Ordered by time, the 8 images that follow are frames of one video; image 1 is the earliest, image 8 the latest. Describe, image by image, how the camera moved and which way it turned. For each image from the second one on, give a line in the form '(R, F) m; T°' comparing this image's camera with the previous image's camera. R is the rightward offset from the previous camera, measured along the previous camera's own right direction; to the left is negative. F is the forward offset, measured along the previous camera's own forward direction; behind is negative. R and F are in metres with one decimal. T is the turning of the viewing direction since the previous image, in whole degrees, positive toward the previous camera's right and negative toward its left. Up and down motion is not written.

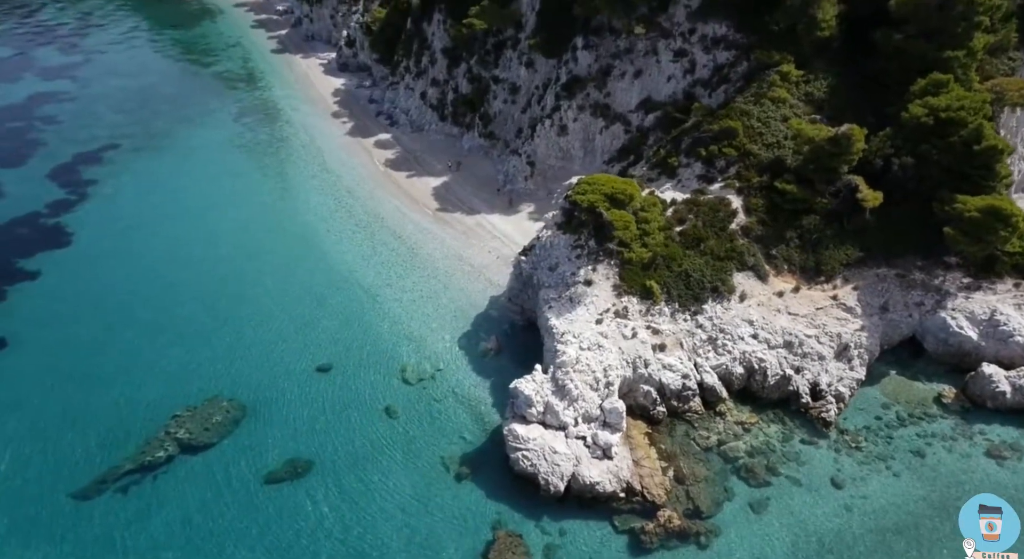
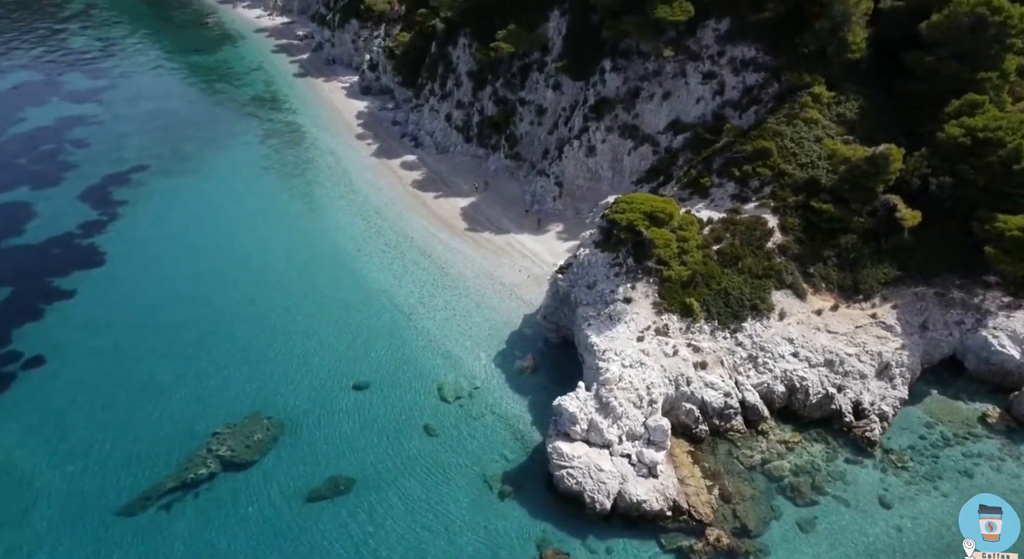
(-1.4, -0.2) m; 0°
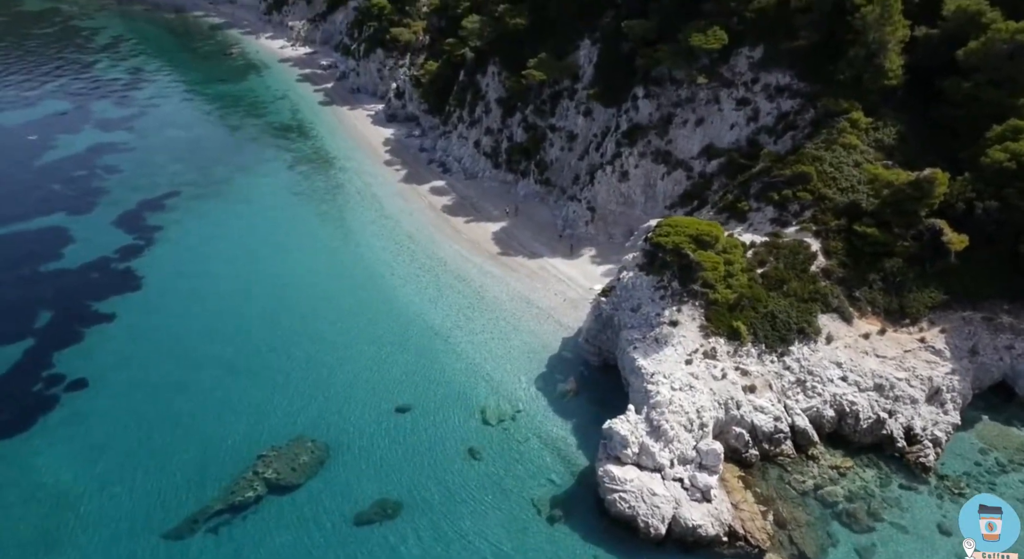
(-1.6, -0.1) m; -1°
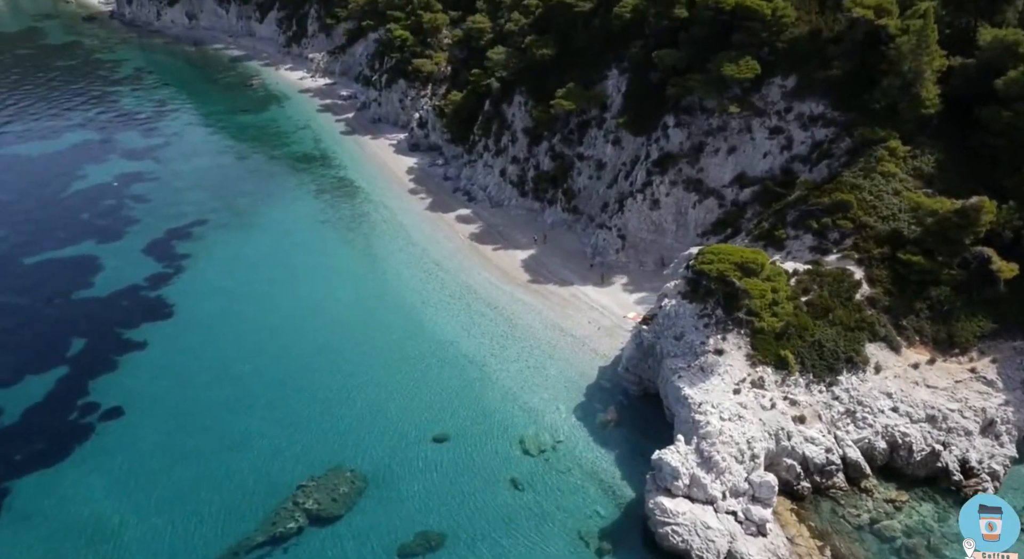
(-1.5, +0.1) m; 0°
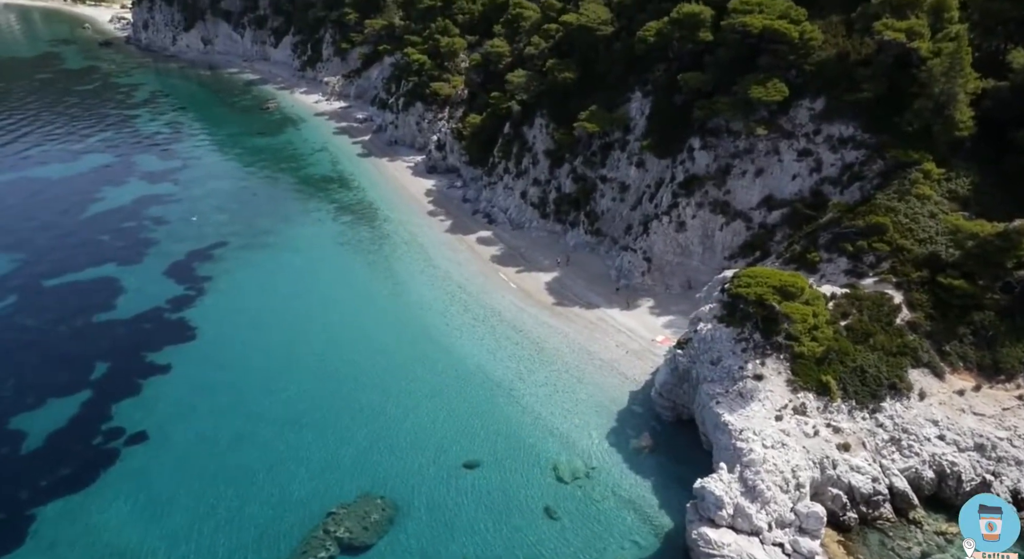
(-1.2, +0.3) m; 0°
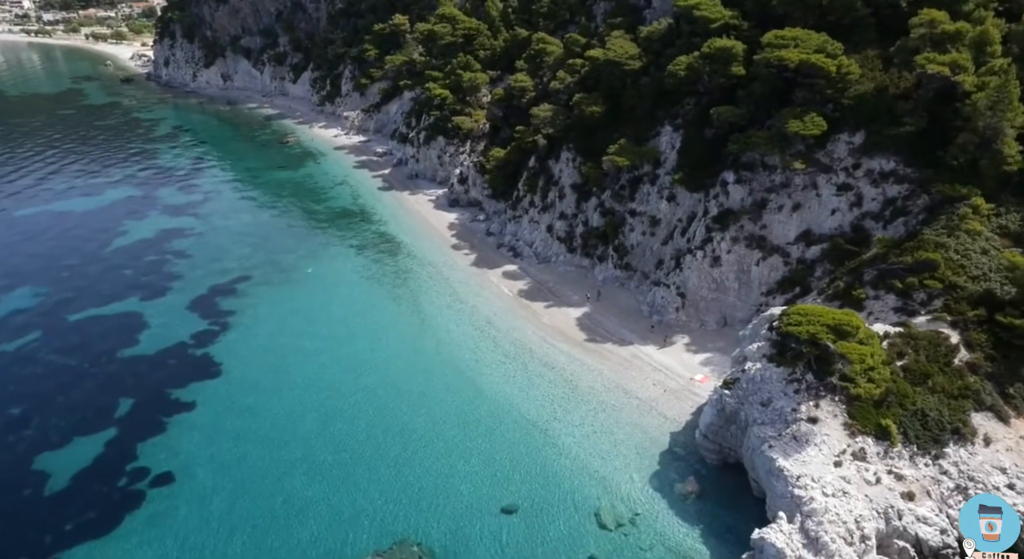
(-1.3, +0.7) m; -1°
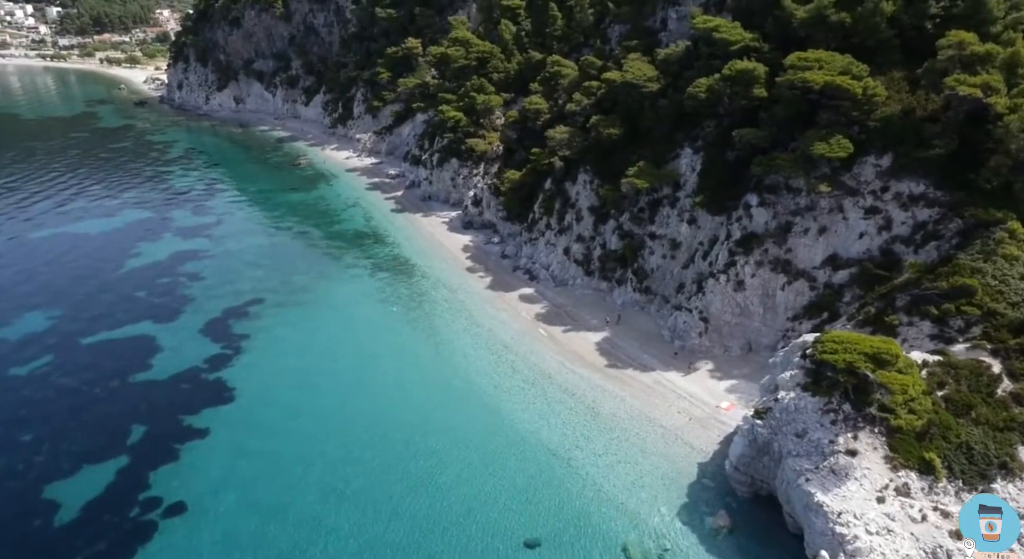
(-0.7, +0.6) m; -1°
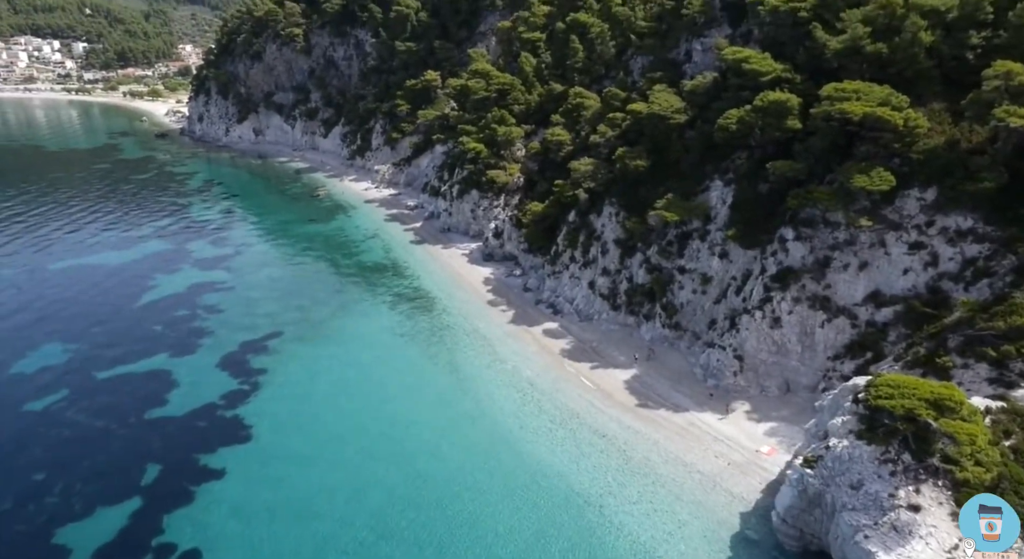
(-0.8, +1.1) m; -1°
